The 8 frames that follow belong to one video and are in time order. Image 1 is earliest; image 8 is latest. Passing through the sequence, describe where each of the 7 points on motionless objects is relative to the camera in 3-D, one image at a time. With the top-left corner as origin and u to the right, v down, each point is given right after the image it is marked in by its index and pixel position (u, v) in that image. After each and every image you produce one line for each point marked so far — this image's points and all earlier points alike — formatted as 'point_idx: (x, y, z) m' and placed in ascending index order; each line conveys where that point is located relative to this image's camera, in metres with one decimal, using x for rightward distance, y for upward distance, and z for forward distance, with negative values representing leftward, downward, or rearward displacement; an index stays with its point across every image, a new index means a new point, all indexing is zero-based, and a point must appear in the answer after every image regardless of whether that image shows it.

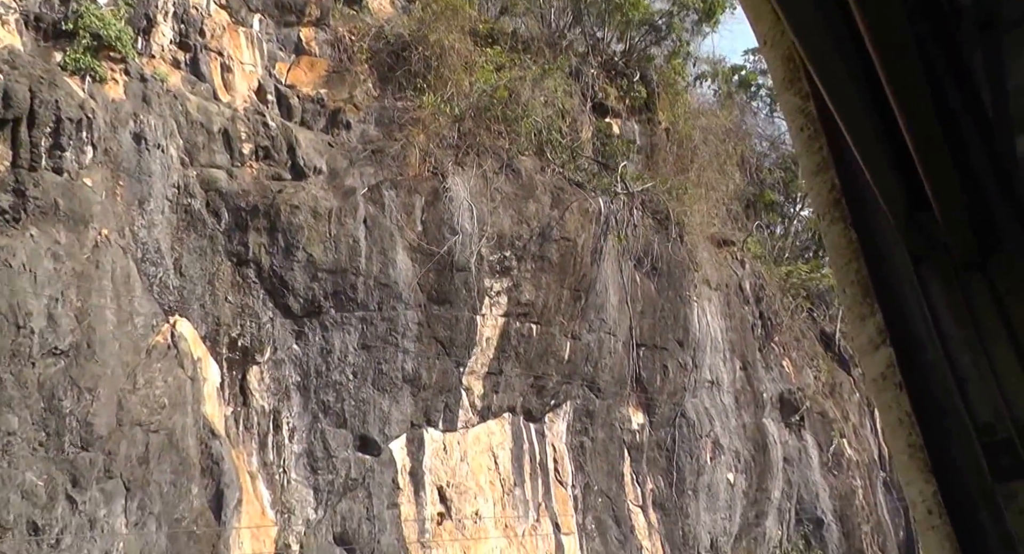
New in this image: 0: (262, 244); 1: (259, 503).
0: (-2.0, +0.3, +6.5) m
1: (-1.9, -1.7, +6.0) m
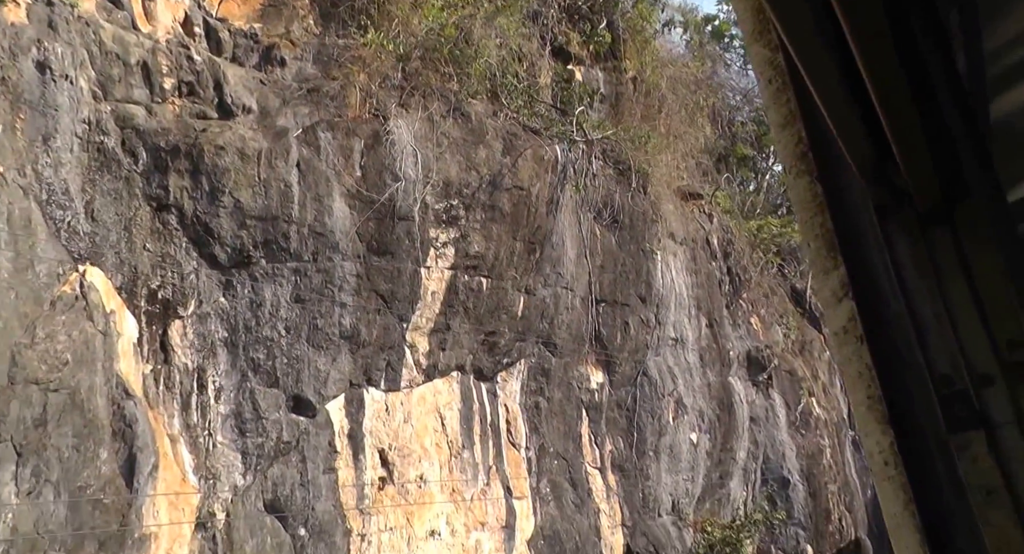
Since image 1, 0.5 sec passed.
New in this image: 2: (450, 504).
0: (-2.4, +0.7, +5.9) m
1: (-2.3, -1.3, +5.6) m
2: (-0.5, -2.0, +7.1) m
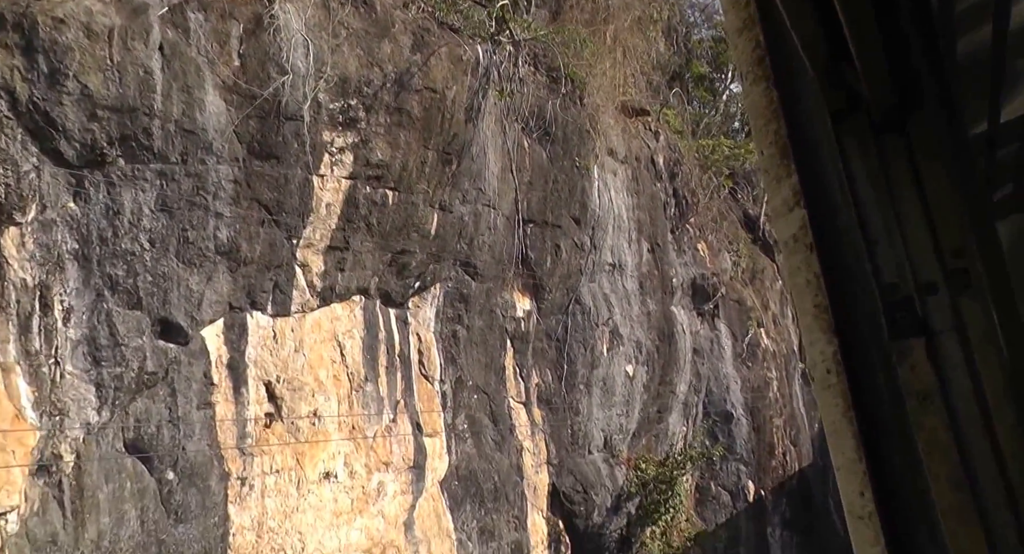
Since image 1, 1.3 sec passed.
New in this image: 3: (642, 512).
0: (-3.1, +1.3, +4.9) m
1: (-3.0, -0.7, +4.7) m
2: (-1.3, -1.3, +6.3) m
3: (+1.2, -2.3, +7.8) m
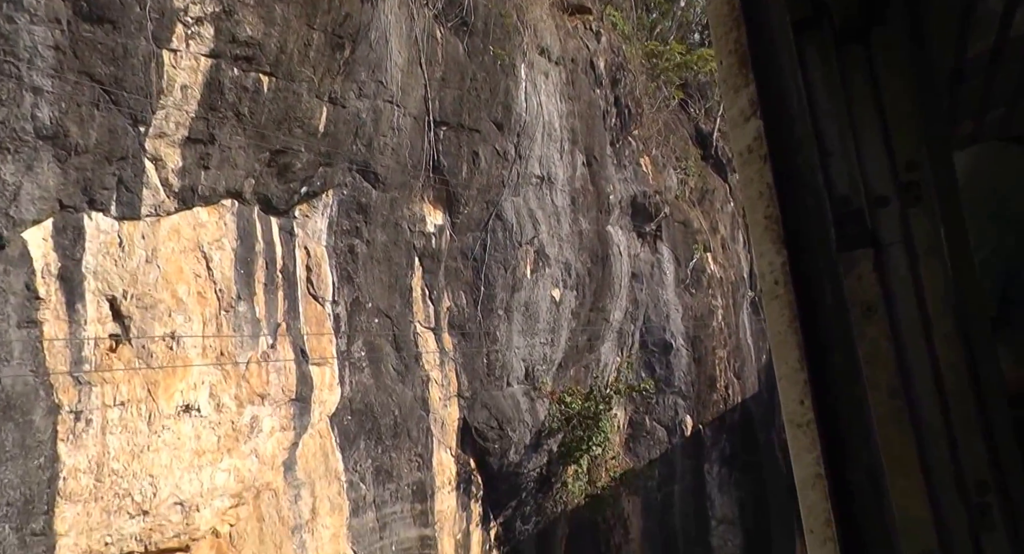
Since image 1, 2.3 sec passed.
0: (-3.7, +1.8, +3.8) m
1: (-3.6, -0.2, +3.7) m
2: (-2.0, -0.6, +5.4) m
3: (+0.4, -1.6, +7.1) m
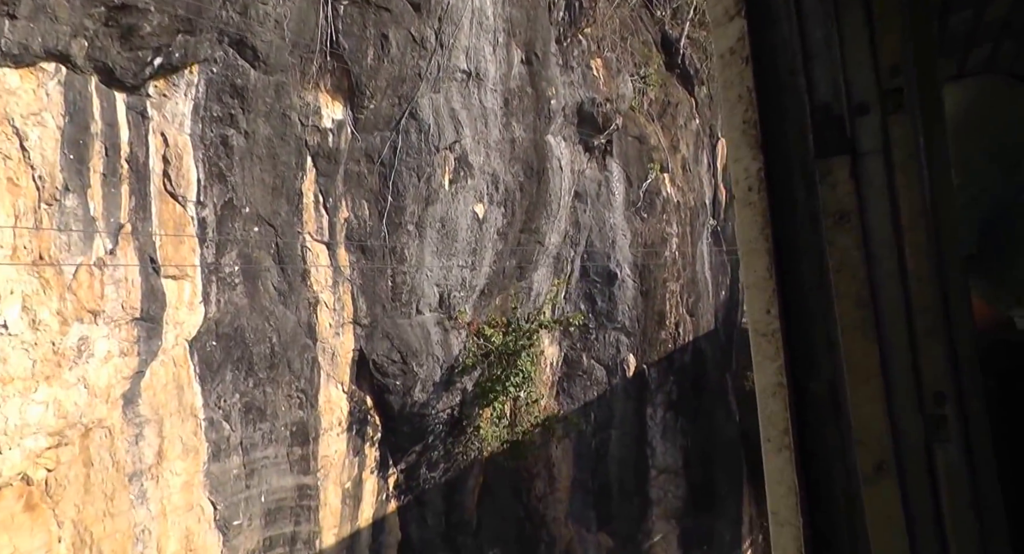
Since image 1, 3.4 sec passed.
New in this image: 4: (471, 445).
0: (-4.2, +2.4, +2.4) m
1: (-4.1, +0.4, +2.5) m
2: (-2.6, 0.0, +4.3) m
3: (-0.3, -0.9, +6.2) m
4: (-0.3, -1.3, +6.1) m
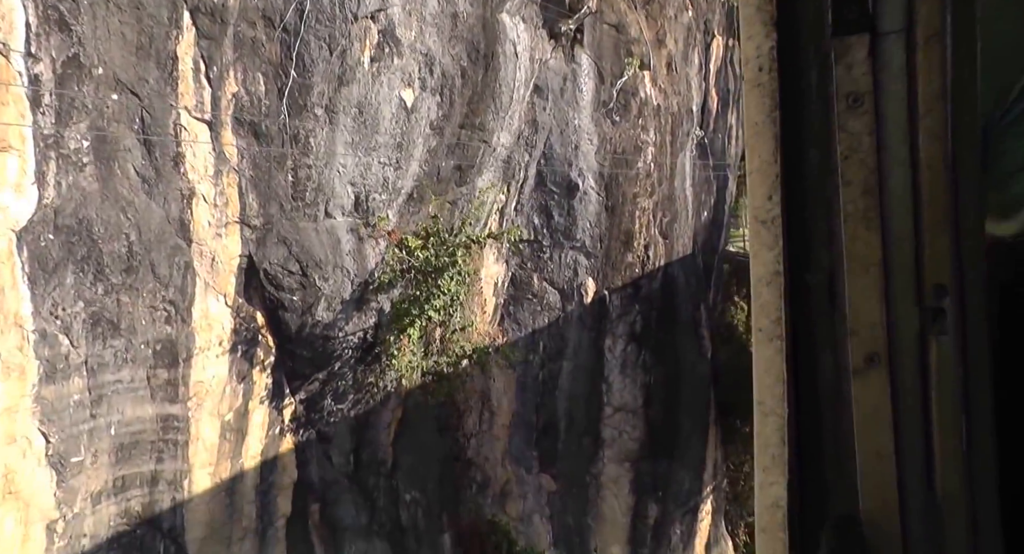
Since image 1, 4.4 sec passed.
0: (-4.4, +2.8, +1.1) m
1: (-4.5, +0.8, +1.4) m
2: (-3.0, +0.6, +3.3) m
3: (-0.8, -0.2, +5.2) m
4: (-0.8, -0.6, +5.2) m
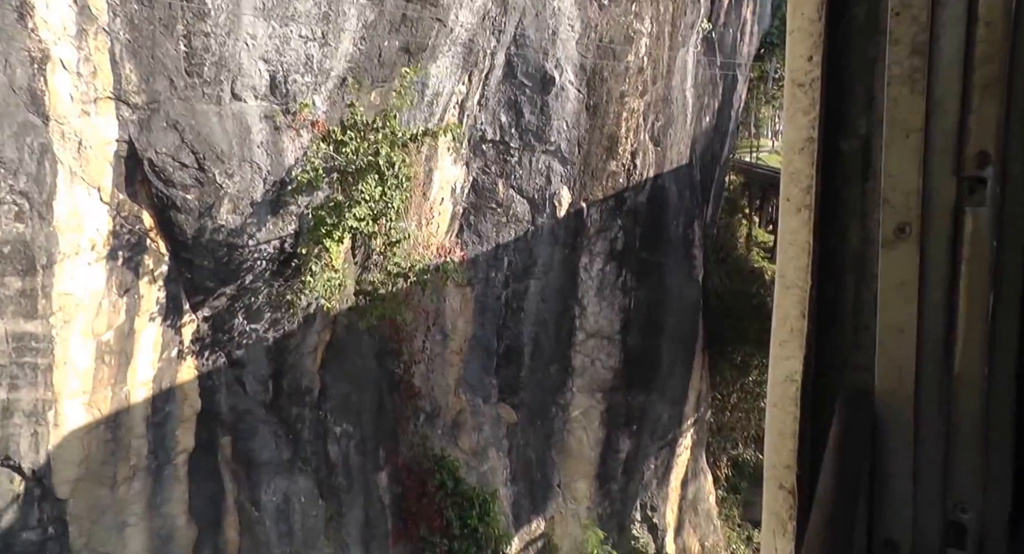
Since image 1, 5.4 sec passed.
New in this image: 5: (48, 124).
0: (-4.6, +3.0, 0.0) m
1: (-4.8, +1.1, +0.5) m
2: (-3.3, +1.0, +2.4) m
3: (-1.0, +0.3, +4.4) m
4: (-1.1, -0.1, +4.5) m
5: (-2.0, +0.7, +3.6) m
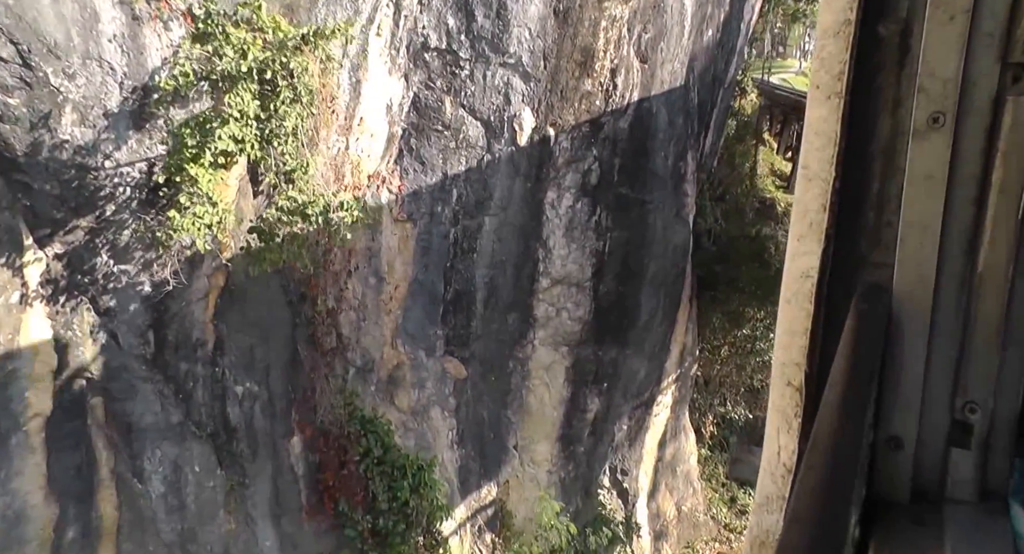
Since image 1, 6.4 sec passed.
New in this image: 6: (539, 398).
0: (-5.0, +3.0, -1.0) m
1: (-5.1, +1.1, -0.3) m
2: (-3.6, +1.2, +1.5) m
3: (-1.4, +0.6, +3.6) m
4: (-1.5, +0.2, +3.7) m
5: (-2.3, +0.9, +2.7) m
6: (+0.2, -0.9, +5.7) m
